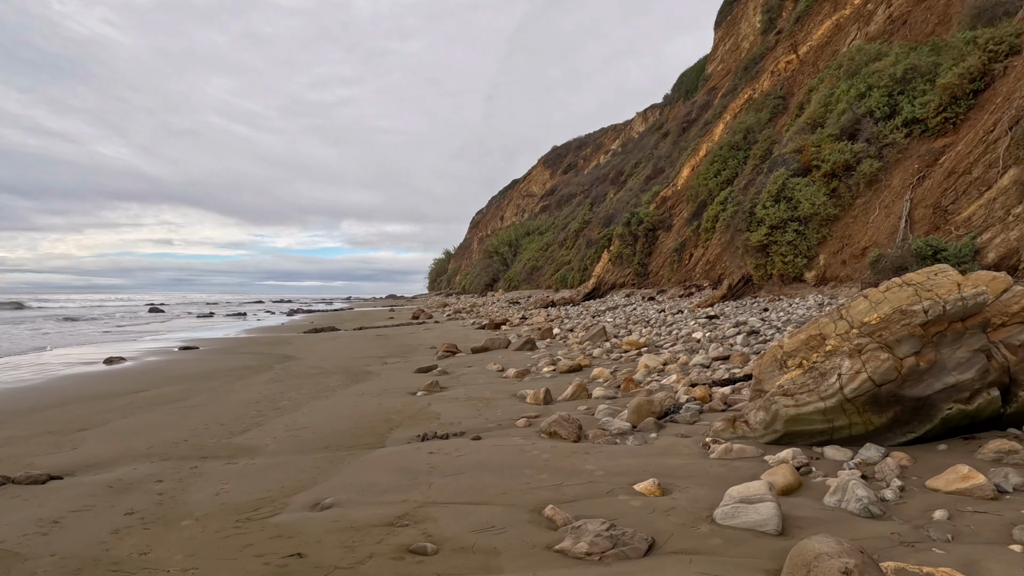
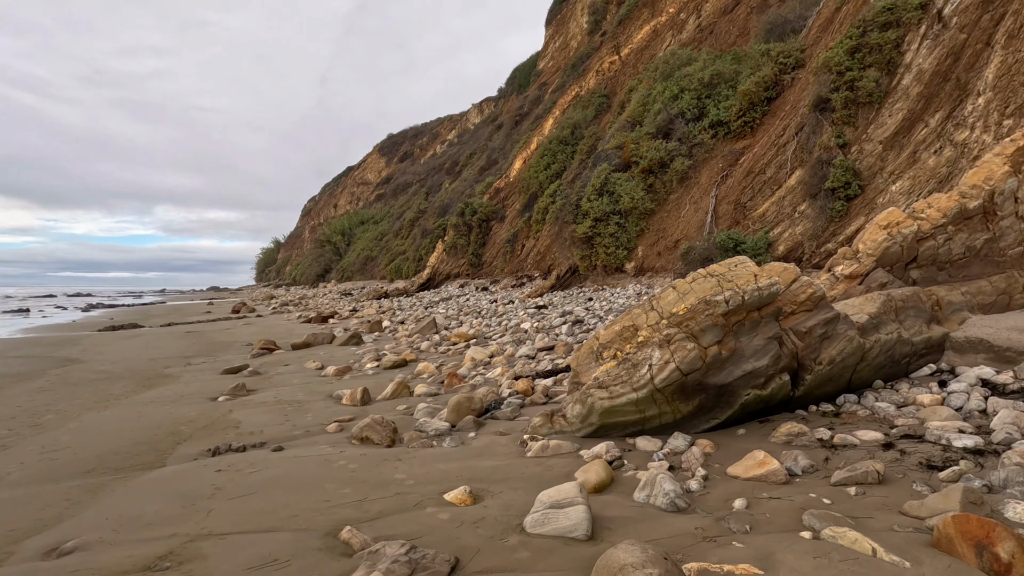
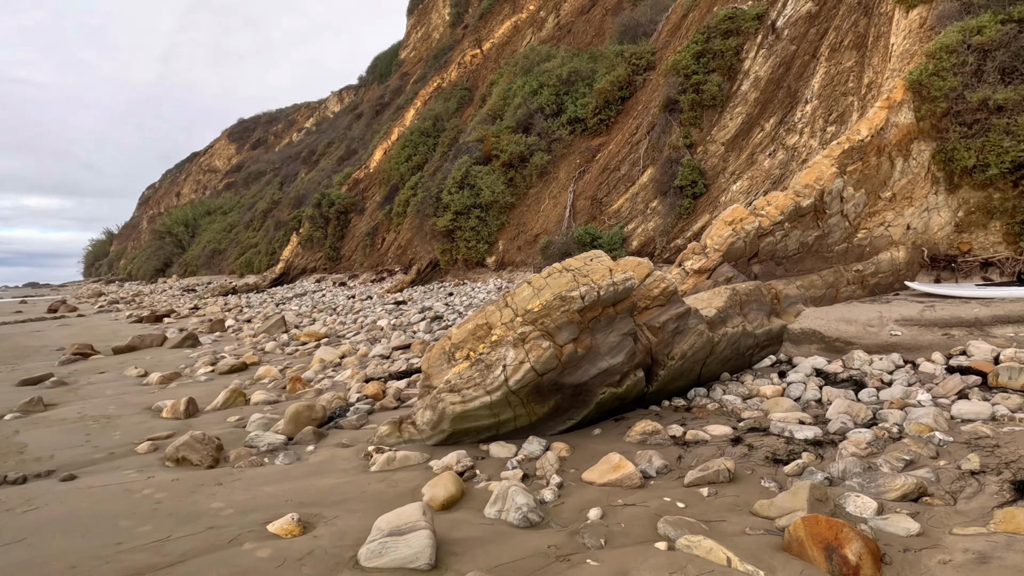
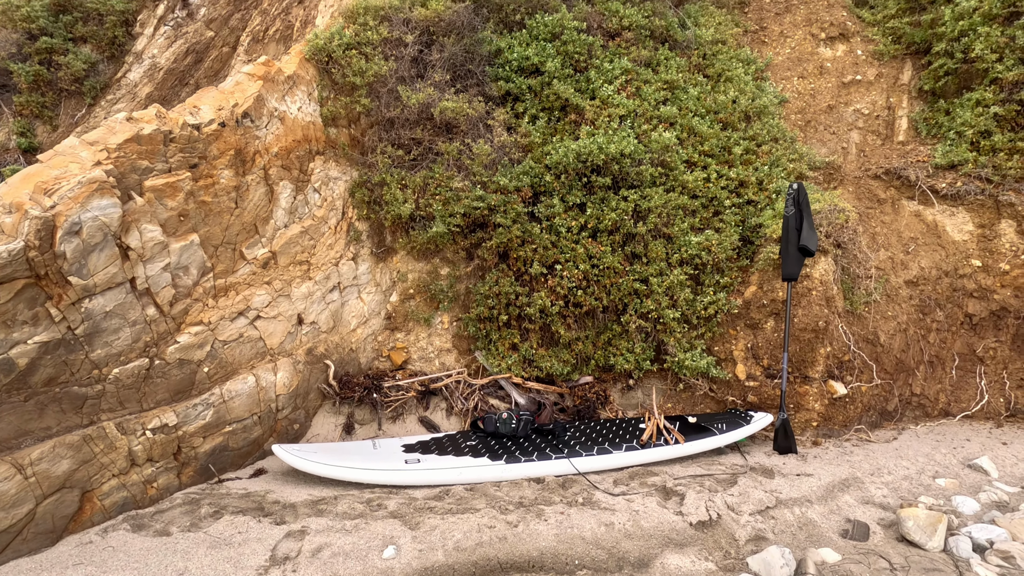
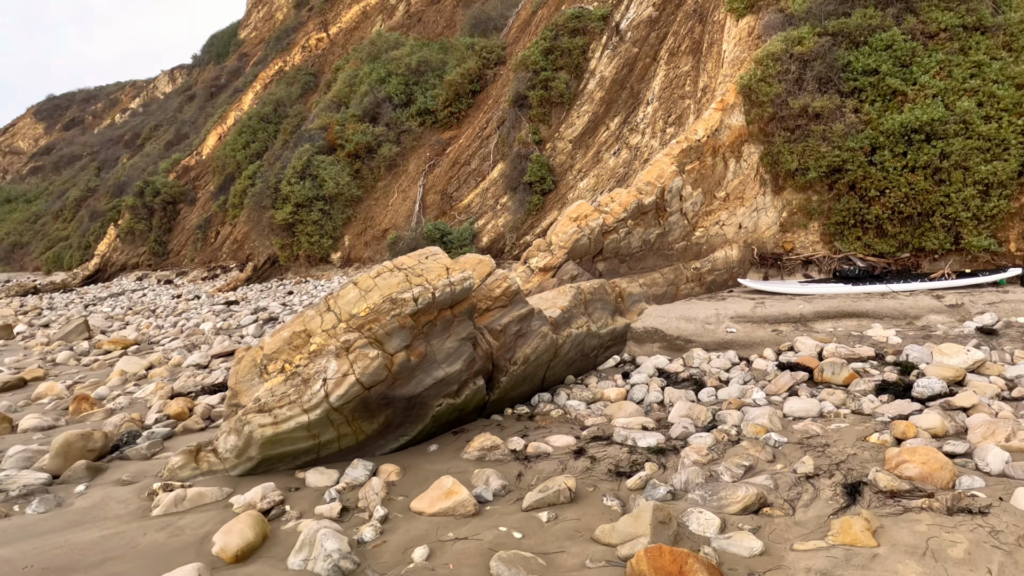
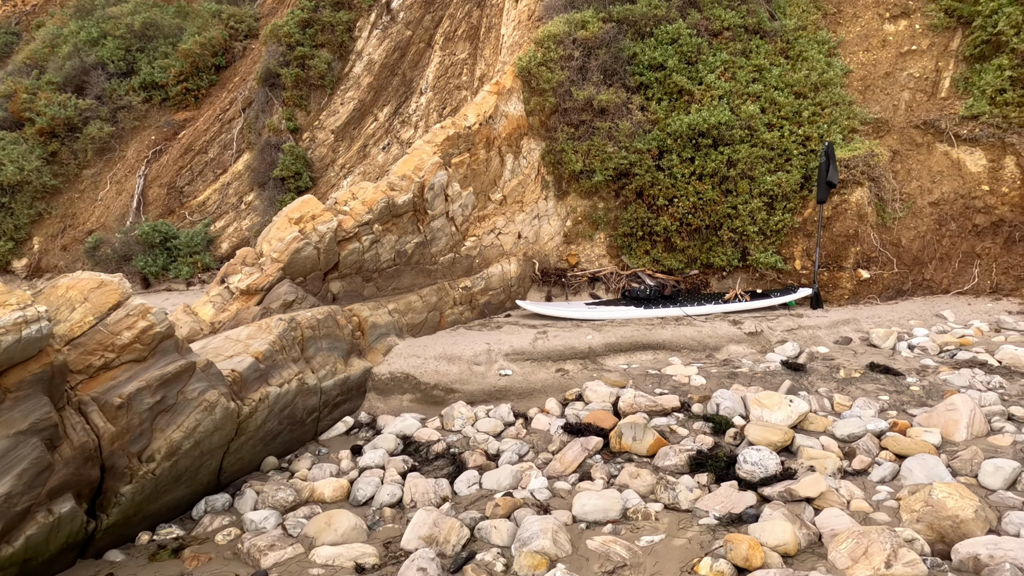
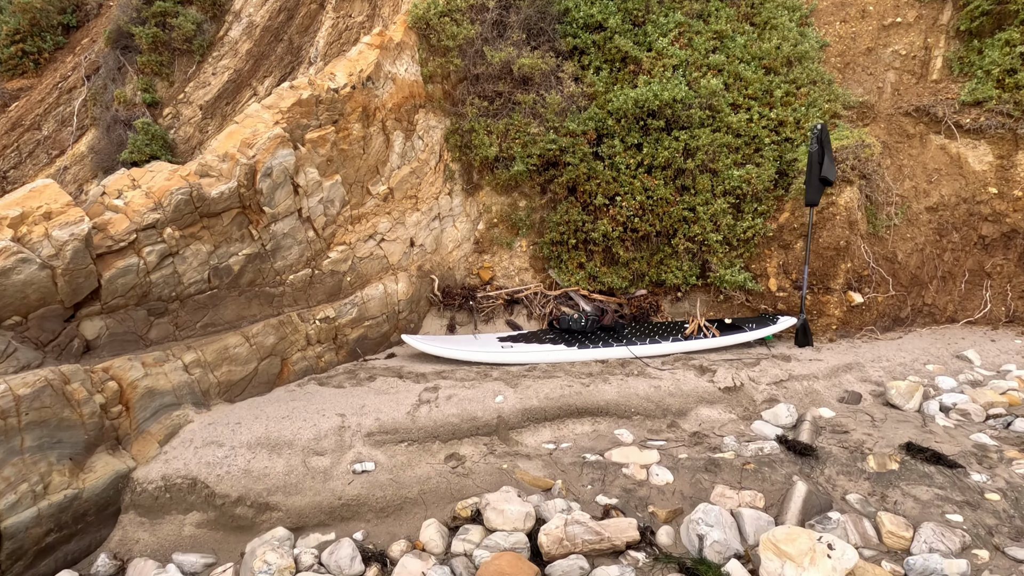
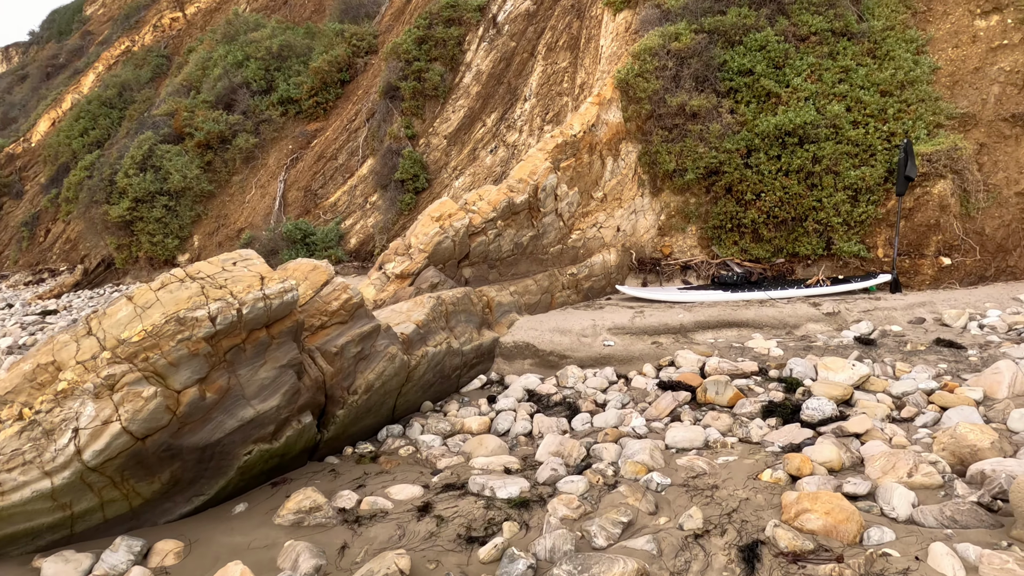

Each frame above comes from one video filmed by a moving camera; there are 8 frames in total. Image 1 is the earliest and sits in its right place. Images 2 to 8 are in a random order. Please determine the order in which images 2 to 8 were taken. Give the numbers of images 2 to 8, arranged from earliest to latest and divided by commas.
2, 3, 5, 8, 6, 7, 4
